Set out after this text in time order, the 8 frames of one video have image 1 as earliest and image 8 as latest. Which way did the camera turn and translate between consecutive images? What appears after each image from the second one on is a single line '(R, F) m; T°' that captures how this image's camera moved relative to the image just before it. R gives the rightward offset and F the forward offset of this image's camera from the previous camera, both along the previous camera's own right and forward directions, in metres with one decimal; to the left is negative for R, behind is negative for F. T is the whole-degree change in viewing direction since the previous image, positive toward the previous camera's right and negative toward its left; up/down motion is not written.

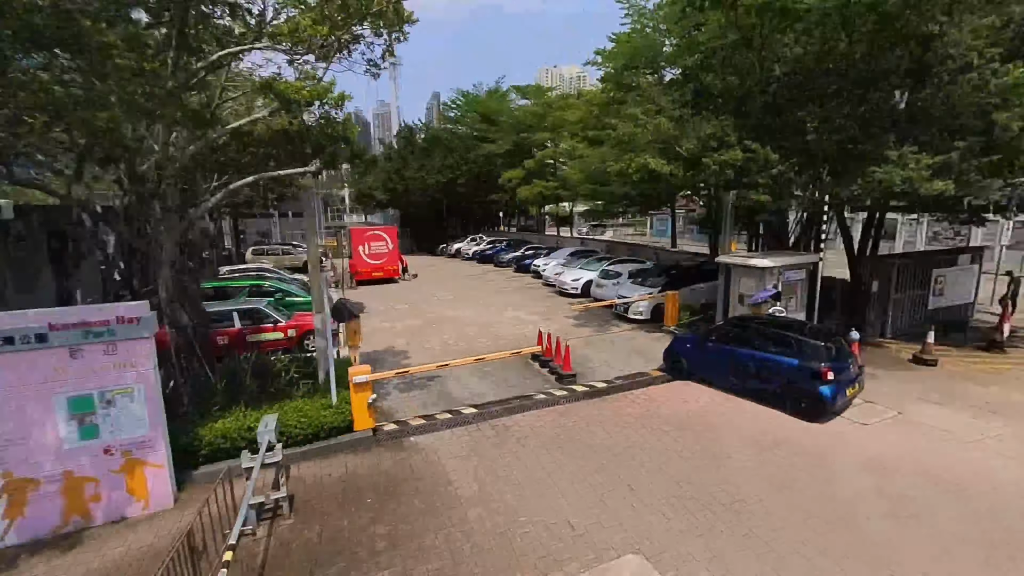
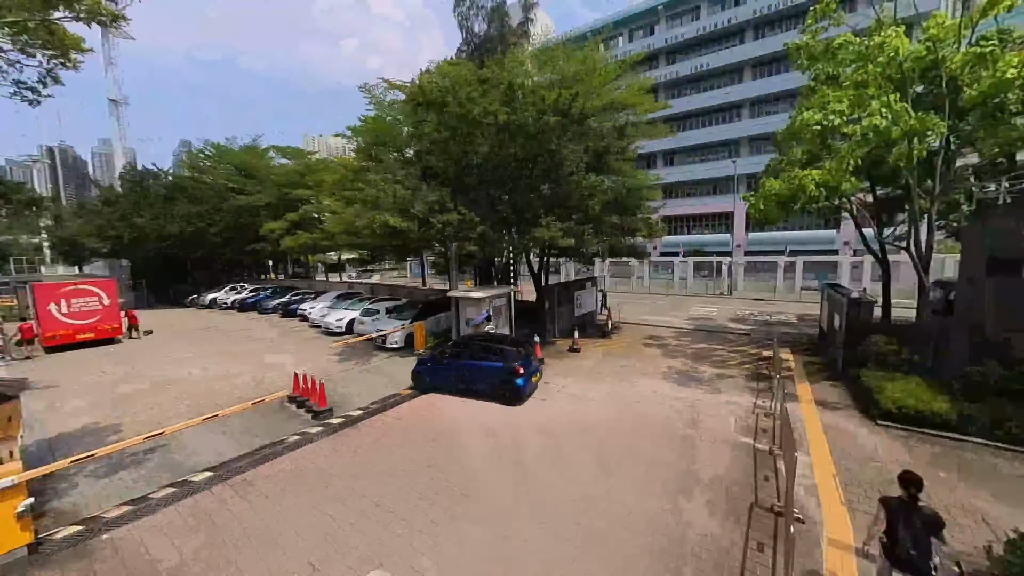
(+4.5, -2.6) m; +21°
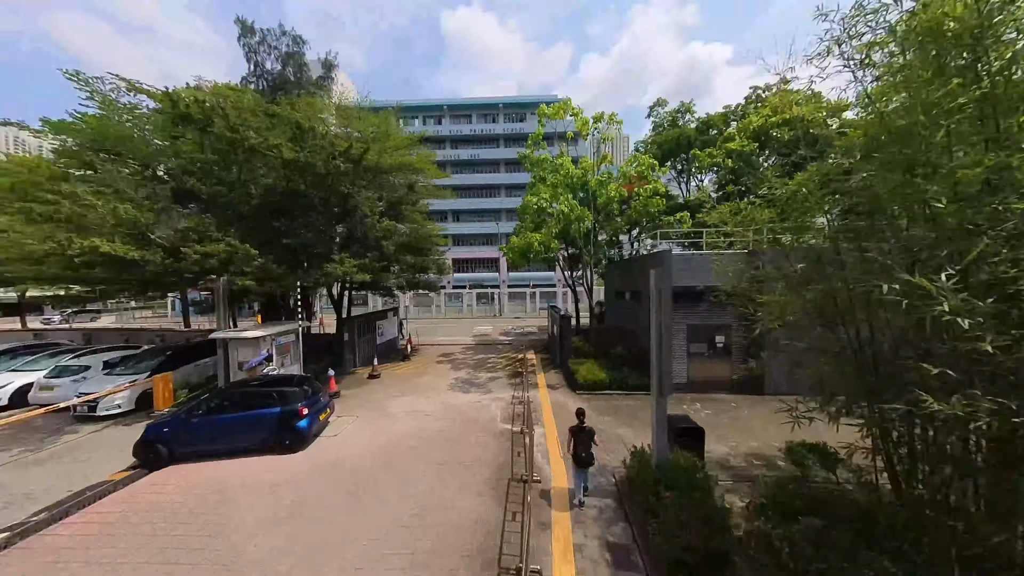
(+1.9, -2.4) m; +29°
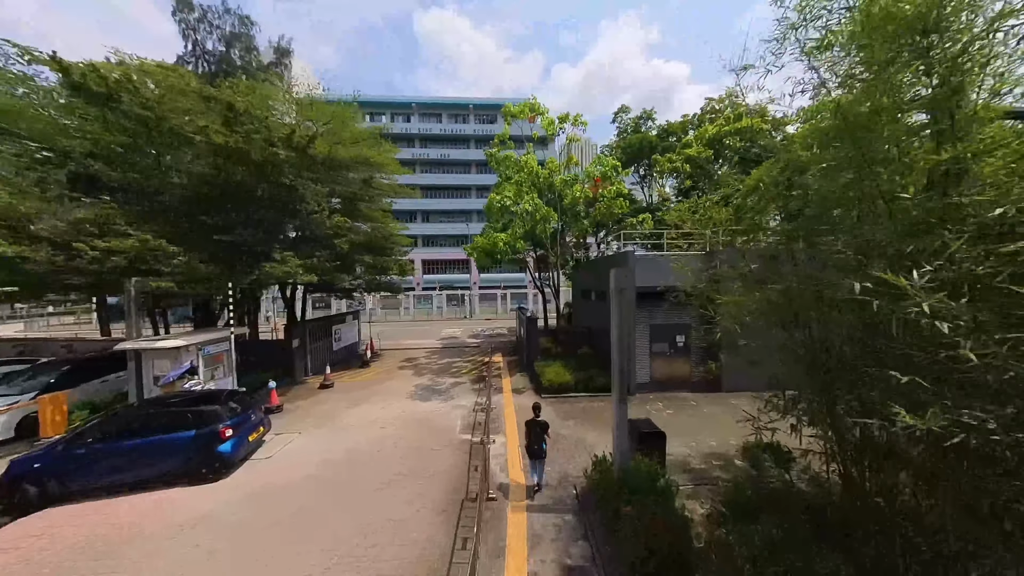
(+0.5, +0.5) m; +5°
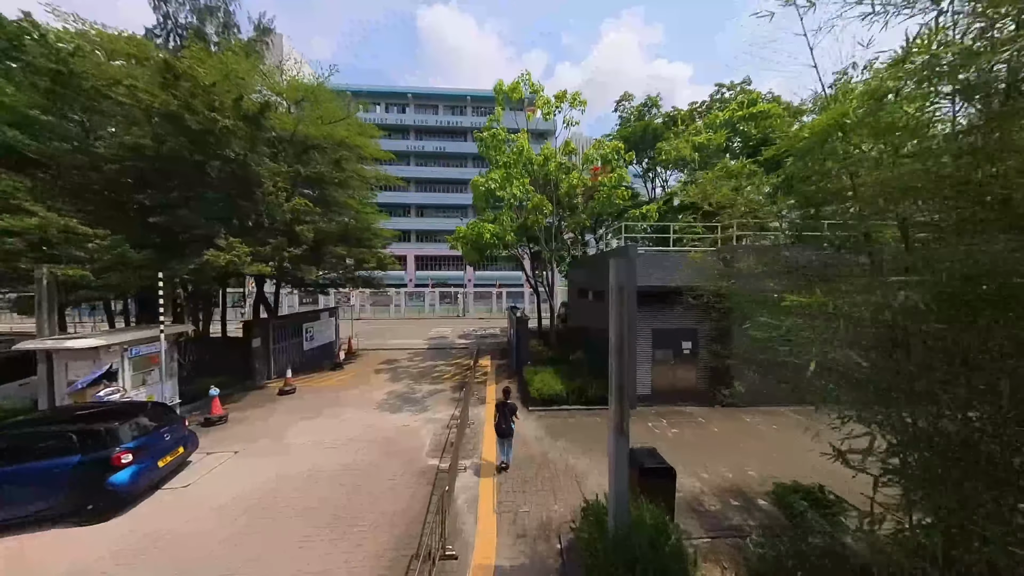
(+0.5, +1.5) m; 0°
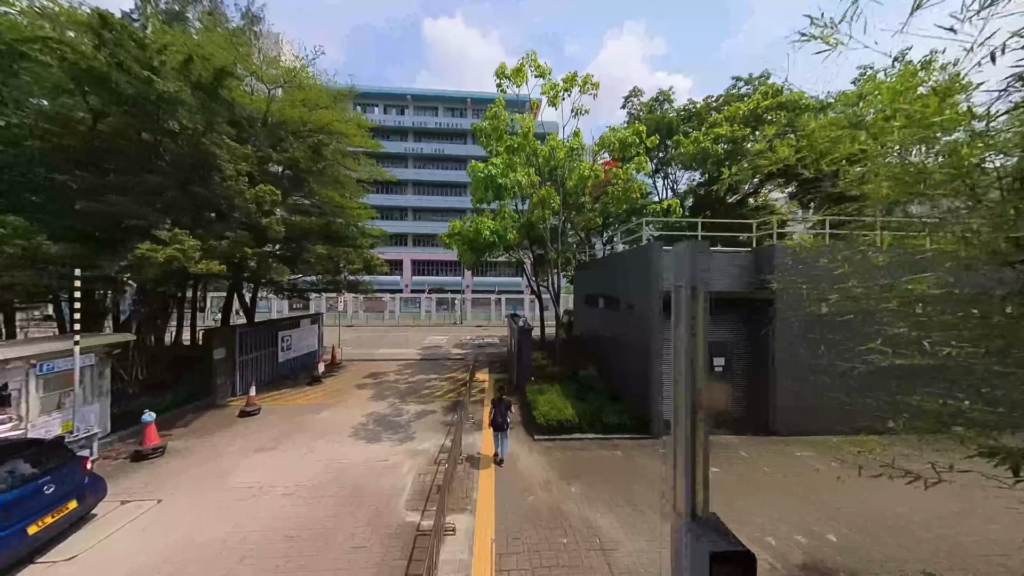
(-0.1, +1.7) m; 0°
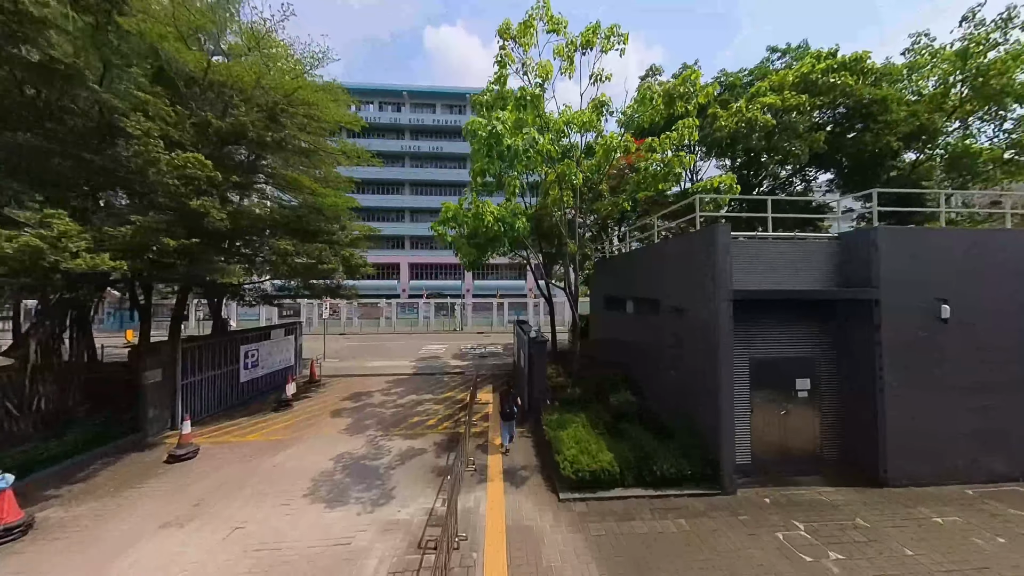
(-0.3, +2.4) m; 0°
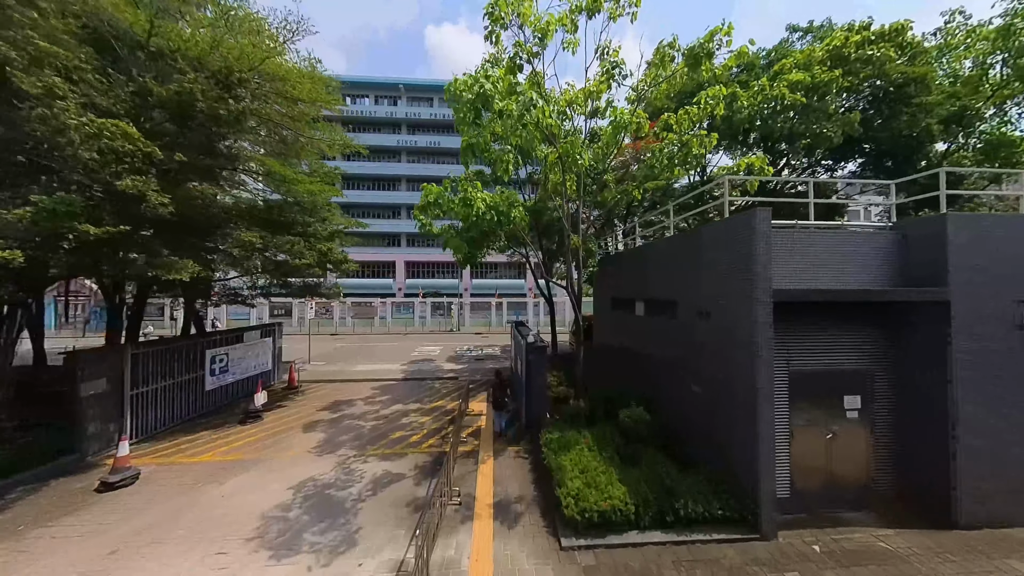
(+0.2, +1.2) m; 0°
